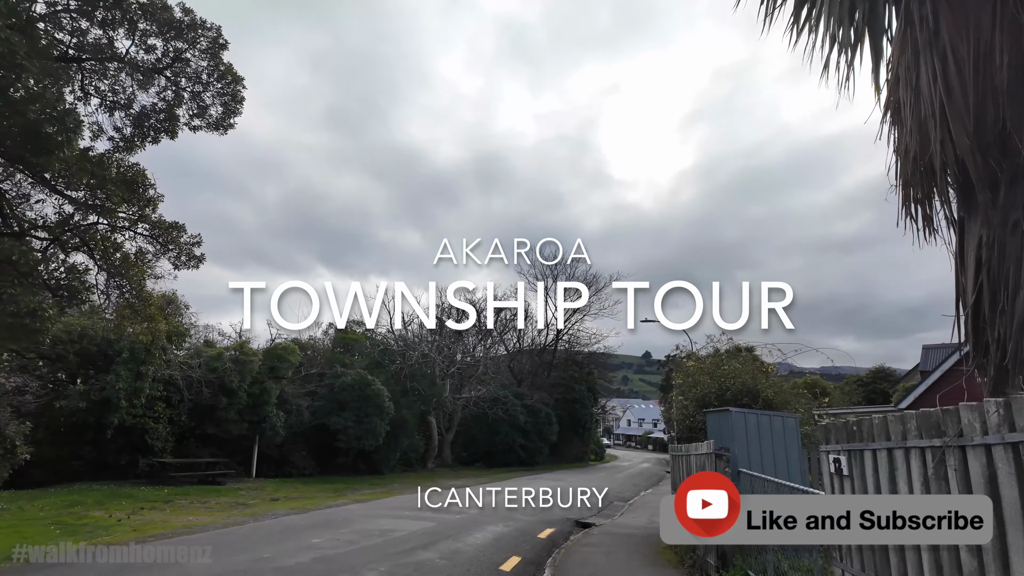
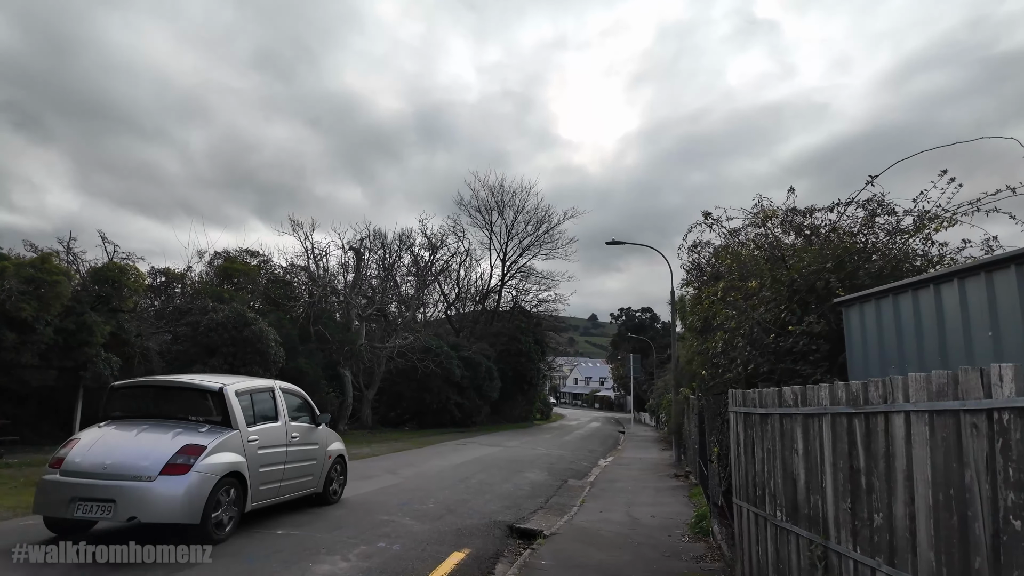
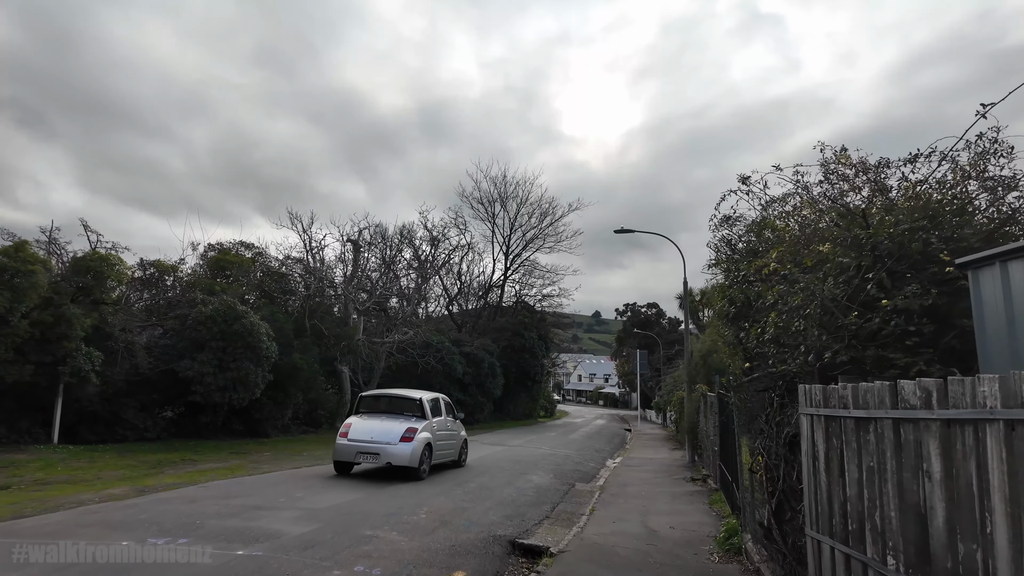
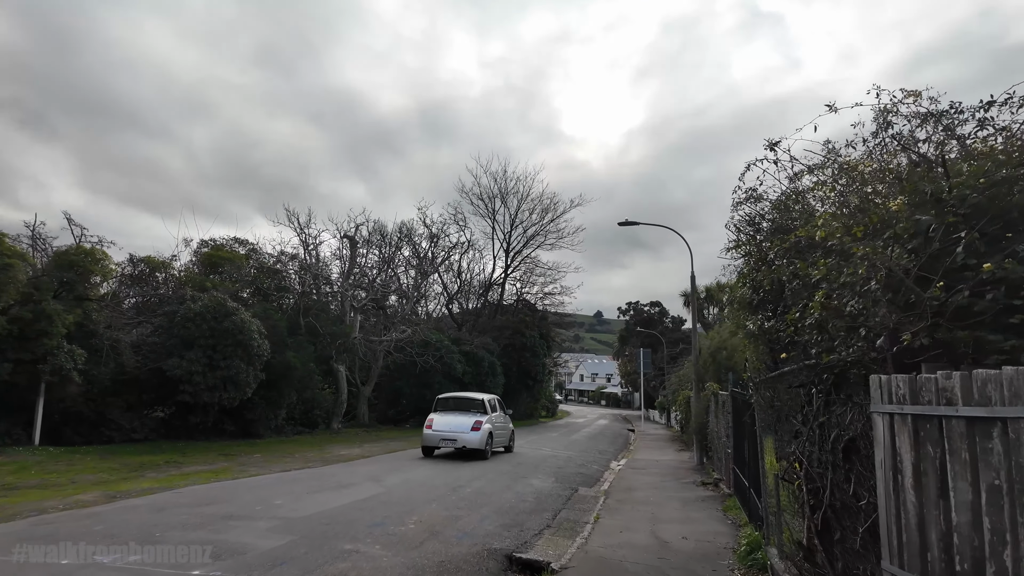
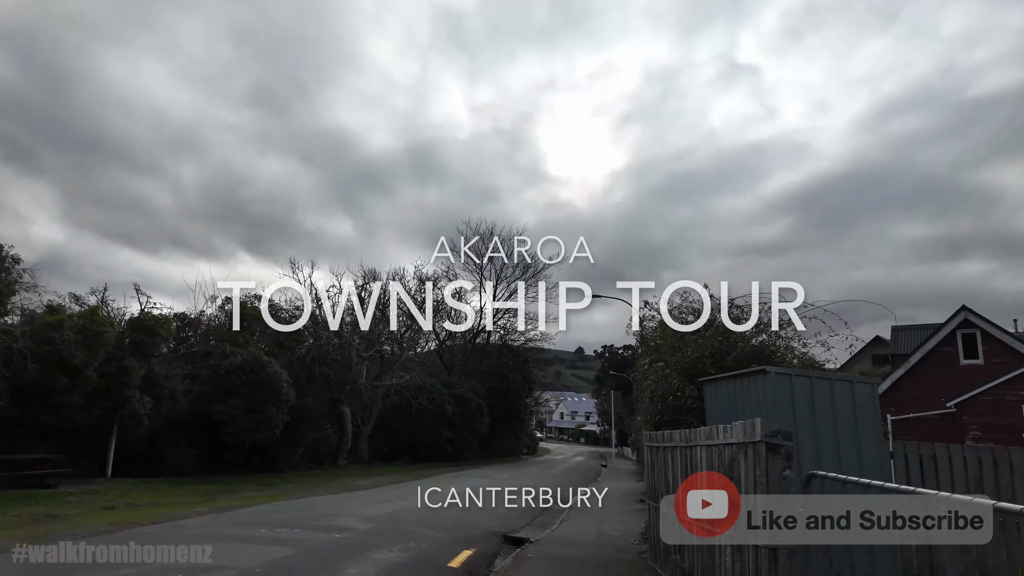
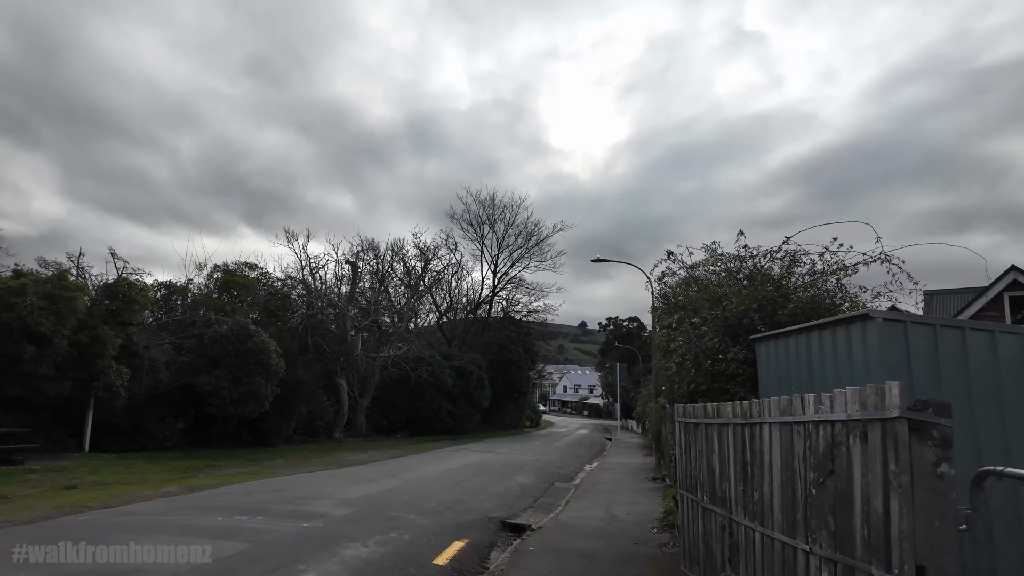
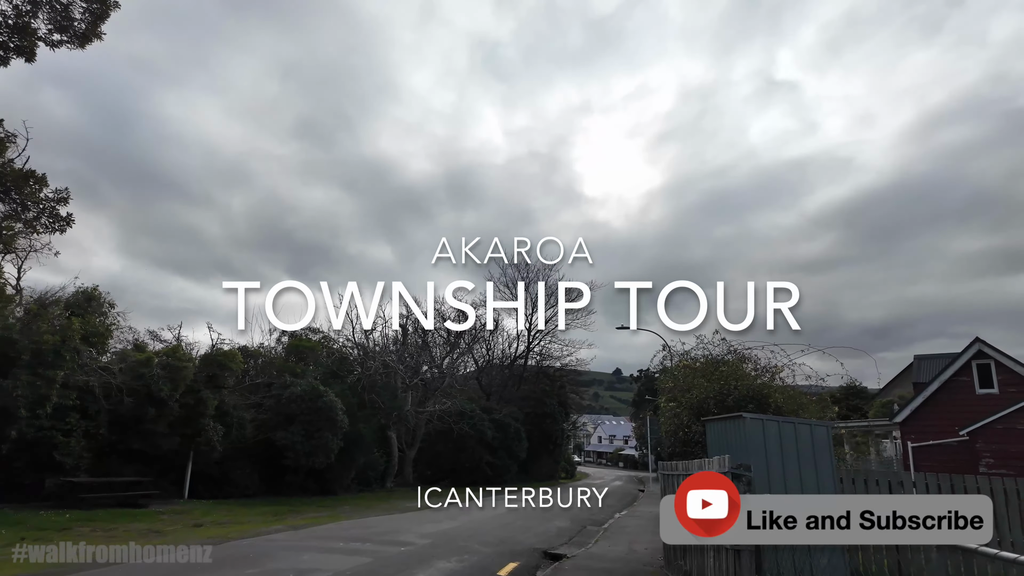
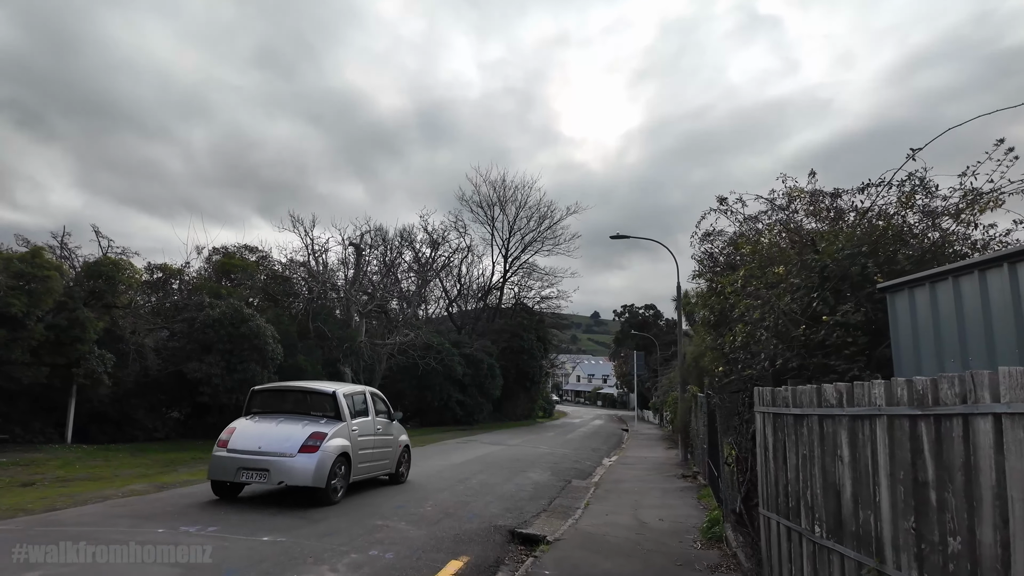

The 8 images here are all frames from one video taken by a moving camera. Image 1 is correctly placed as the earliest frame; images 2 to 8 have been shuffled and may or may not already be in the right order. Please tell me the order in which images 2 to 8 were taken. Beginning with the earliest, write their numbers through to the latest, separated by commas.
7, 5, 6, 2, 8, 3, 4
